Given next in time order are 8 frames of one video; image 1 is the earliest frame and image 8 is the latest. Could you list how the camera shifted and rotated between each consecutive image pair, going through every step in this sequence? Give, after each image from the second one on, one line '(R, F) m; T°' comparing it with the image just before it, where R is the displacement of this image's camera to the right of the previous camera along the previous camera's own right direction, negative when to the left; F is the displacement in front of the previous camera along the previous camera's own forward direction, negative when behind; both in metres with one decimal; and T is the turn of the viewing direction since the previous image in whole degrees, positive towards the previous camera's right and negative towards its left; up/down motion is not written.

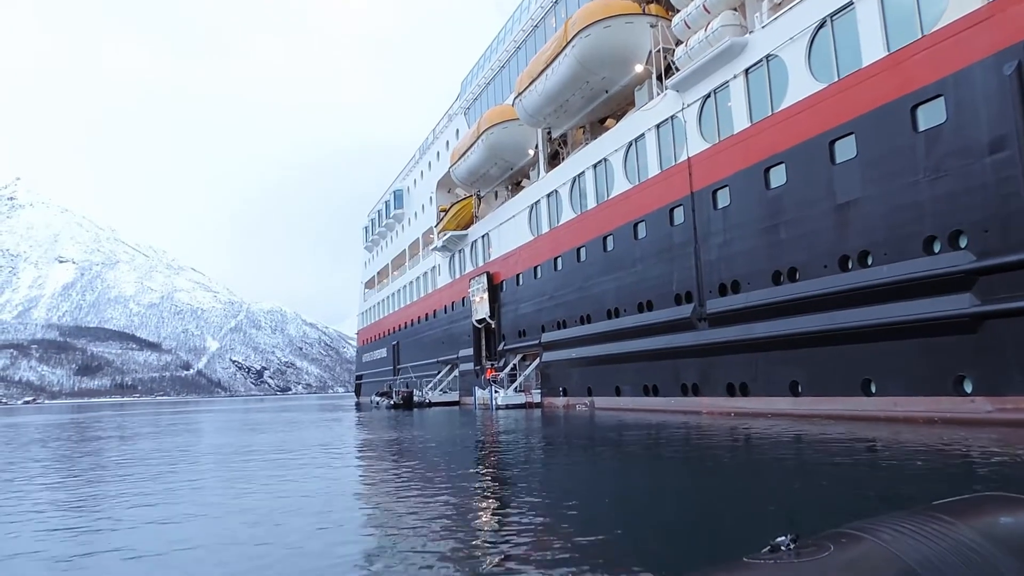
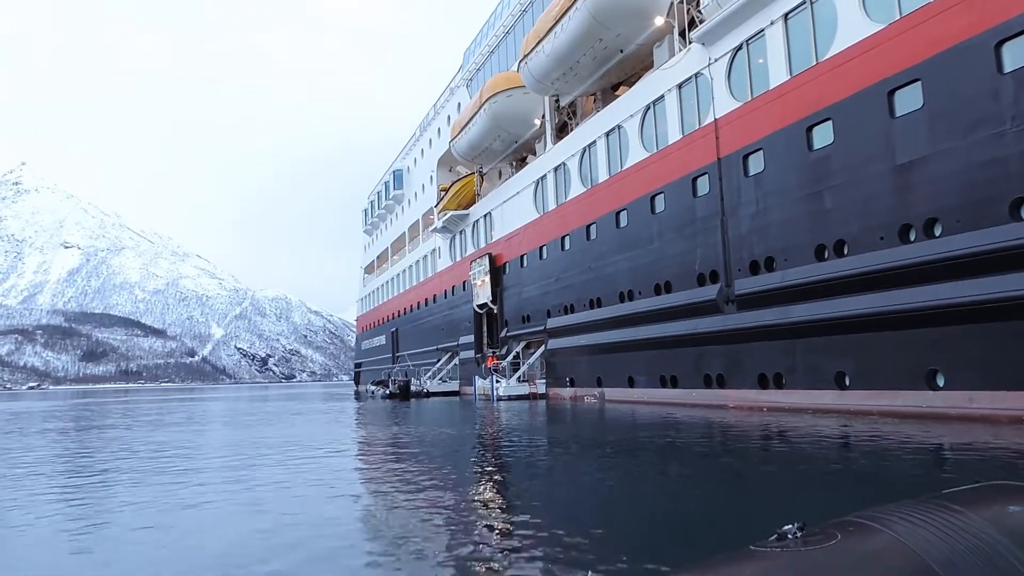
(+0.1, +0.2) m; -1°
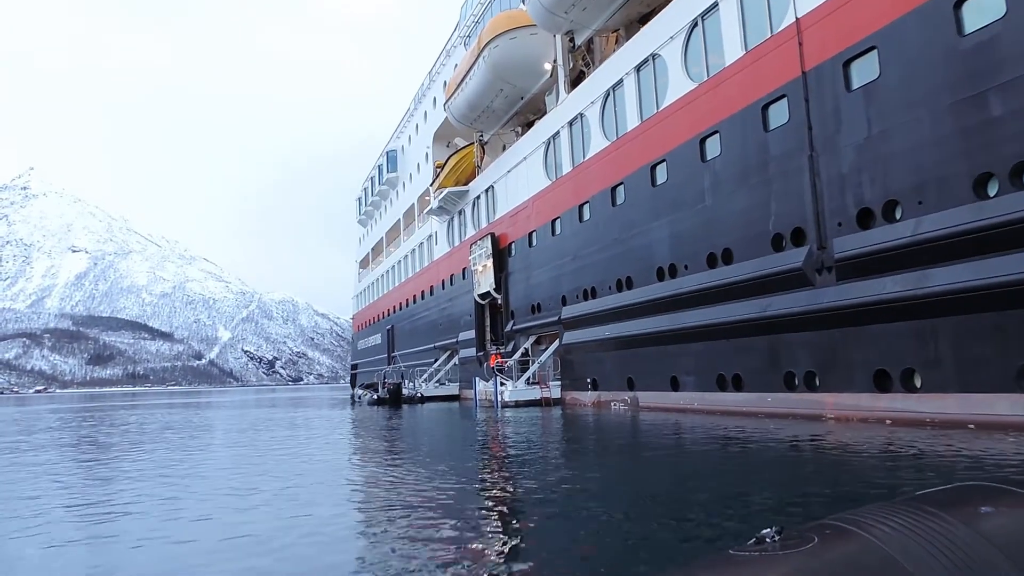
(+0.4, +0.3) m; -2°
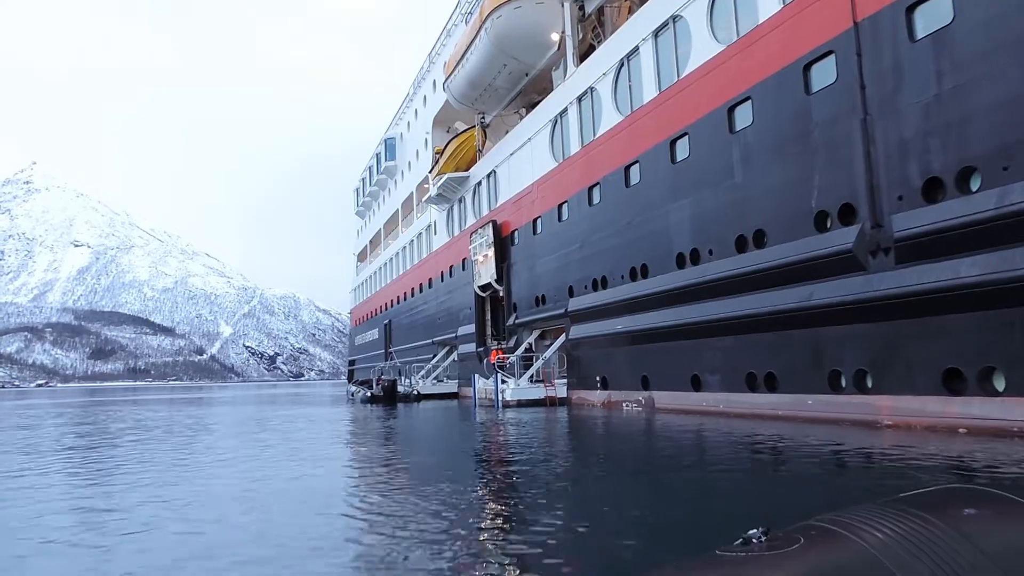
(+0.1, +0.1) m; -1°
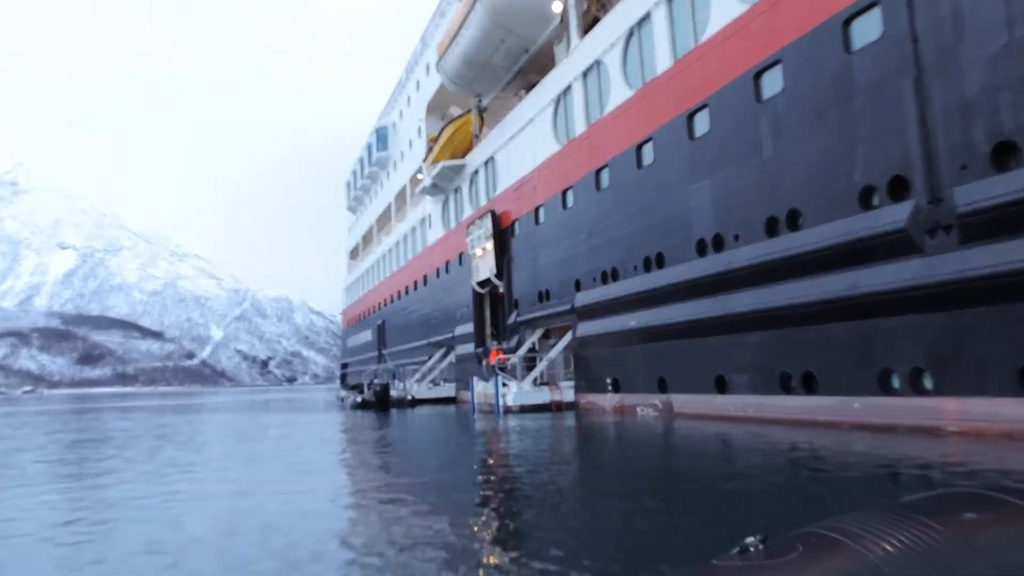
(+0.2, +0.9) m; -2°
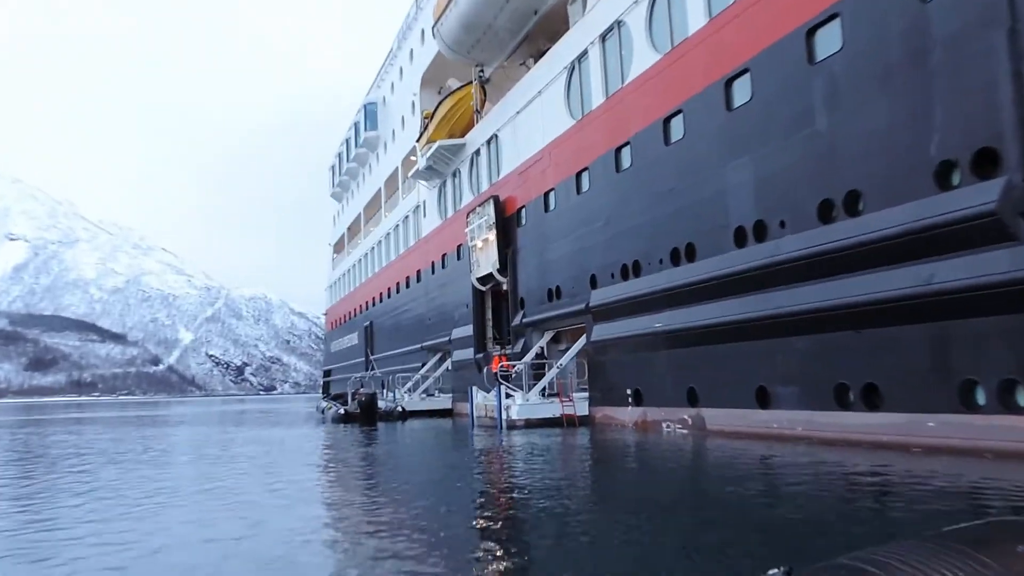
(-0.2, +1.3) m; +1°
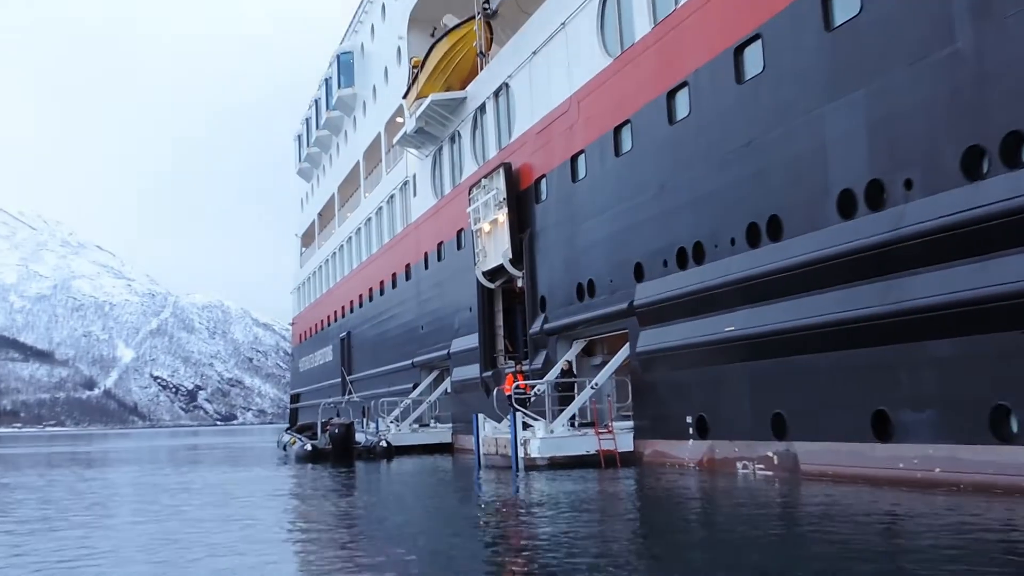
(-0.2, +2.1) m; 0°
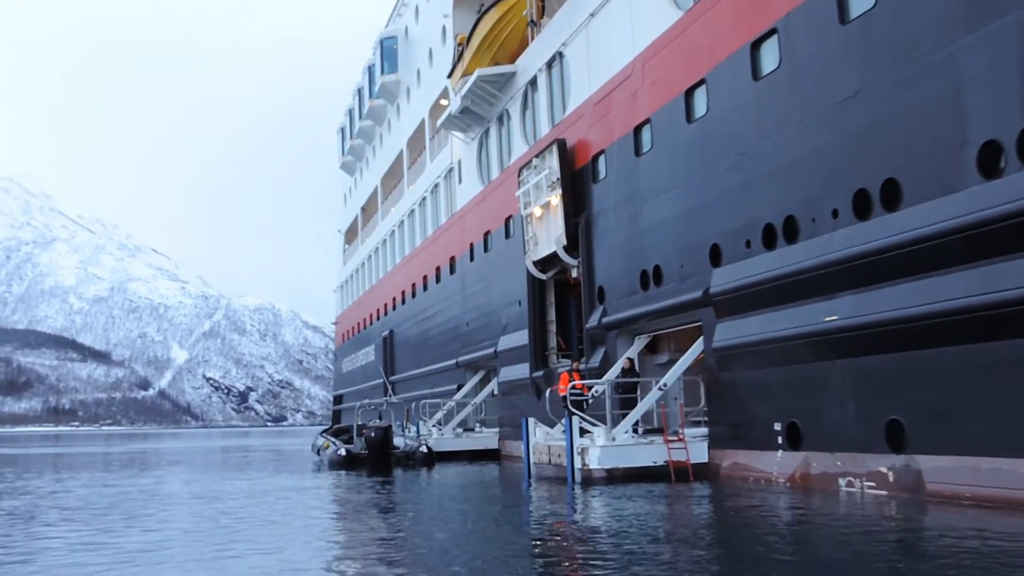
(0.0, +0.7) m; -4°
